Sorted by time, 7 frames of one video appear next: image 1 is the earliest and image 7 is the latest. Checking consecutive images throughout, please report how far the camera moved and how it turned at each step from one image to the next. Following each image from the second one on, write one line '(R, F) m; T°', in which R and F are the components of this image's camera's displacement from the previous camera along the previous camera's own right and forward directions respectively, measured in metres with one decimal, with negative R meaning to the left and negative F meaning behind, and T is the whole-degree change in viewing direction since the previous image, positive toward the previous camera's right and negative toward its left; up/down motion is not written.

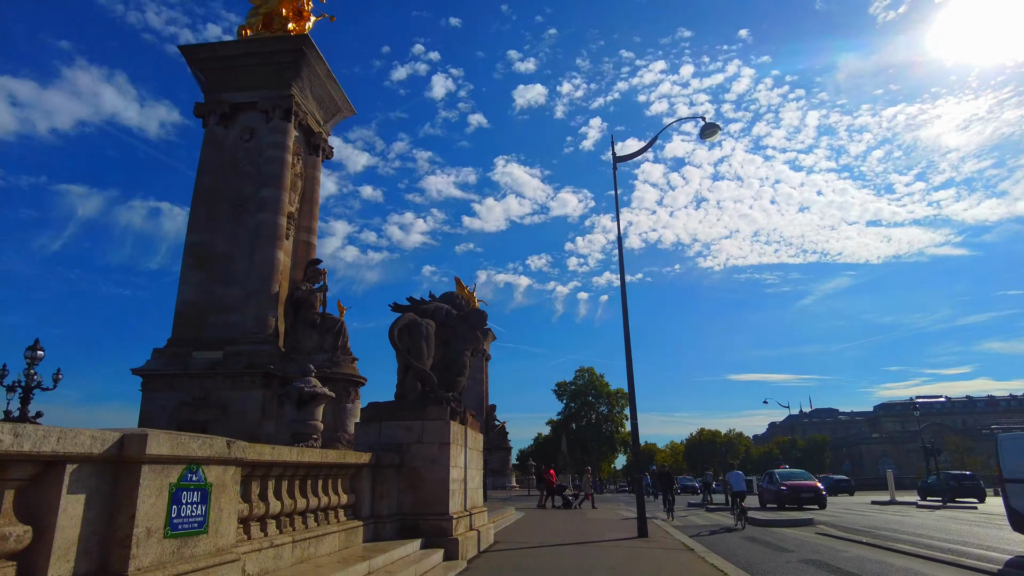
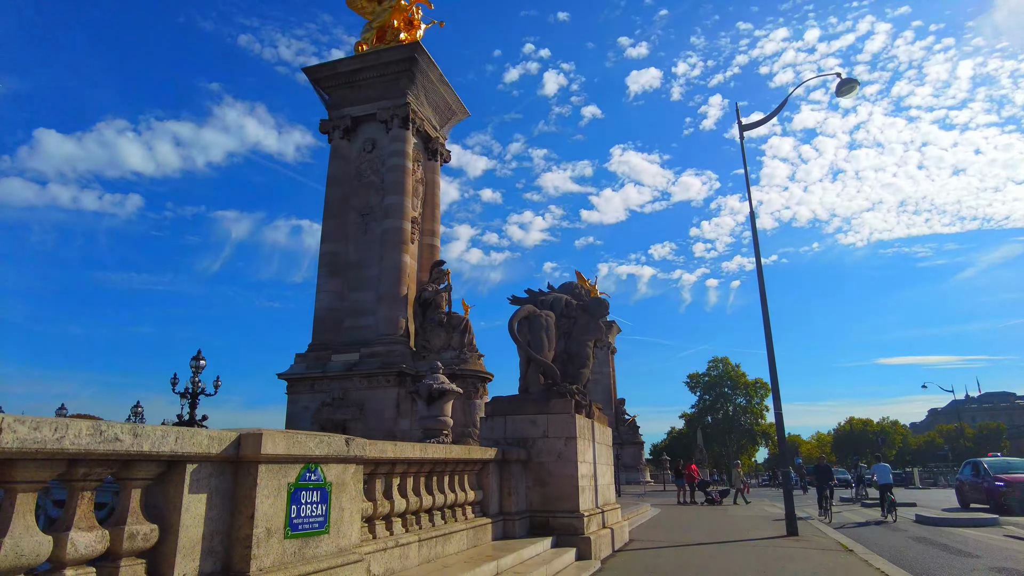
(0.0, +0.5) m; -11°
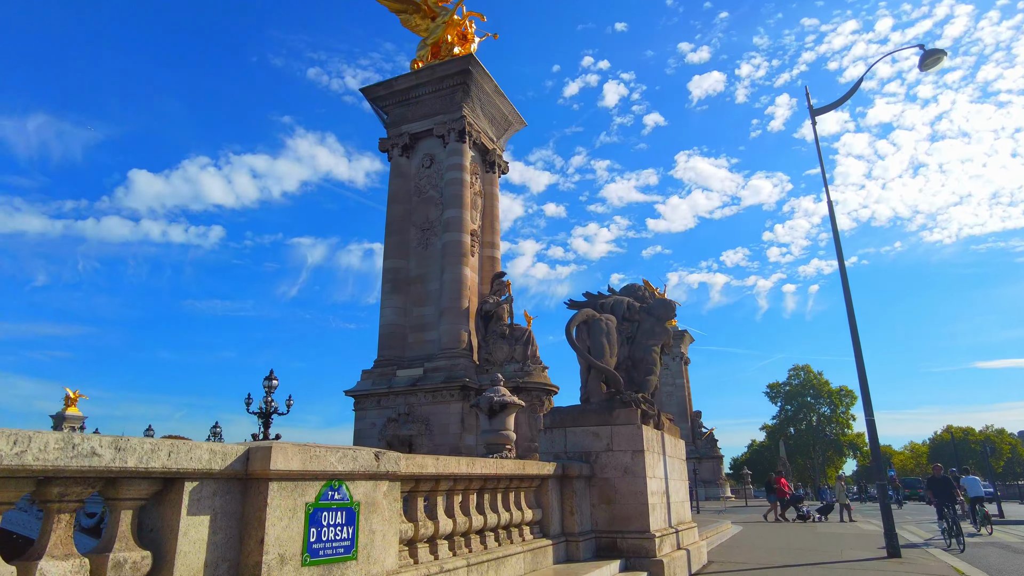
(+0.2, +0.7) m; -6°
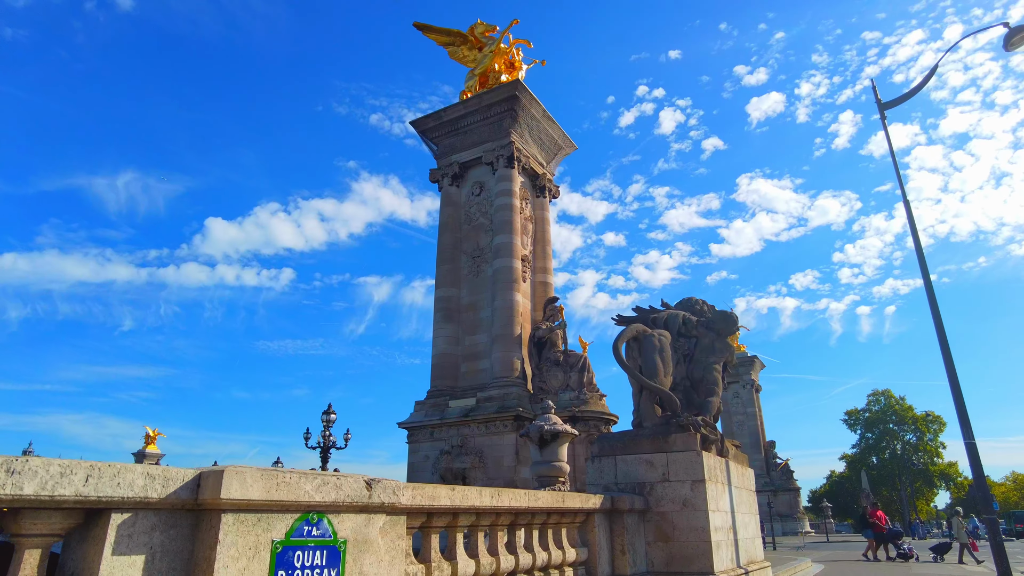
(+0.3, +0.8) m; -5°
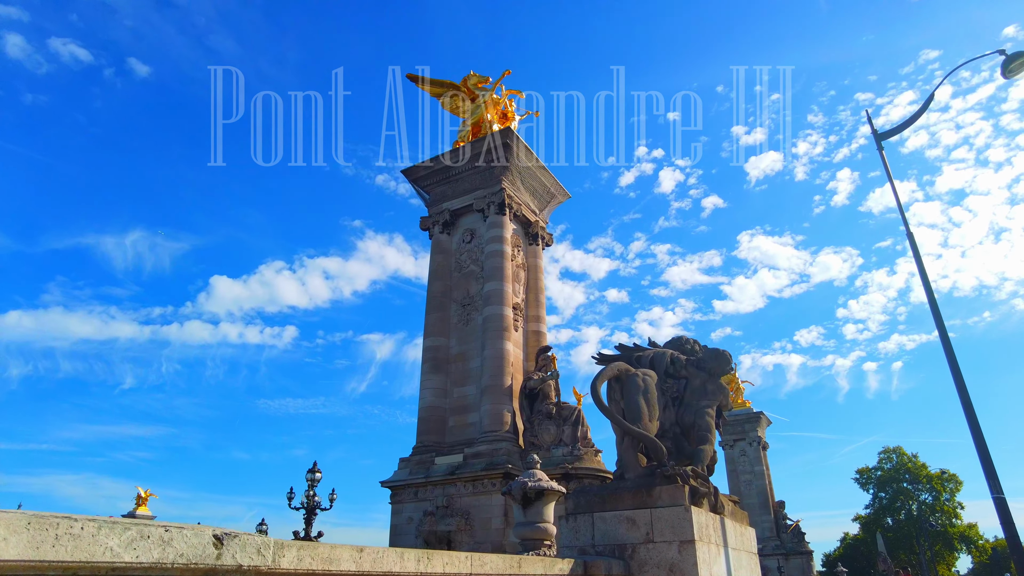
(+0.5, +1.0) m; 0°
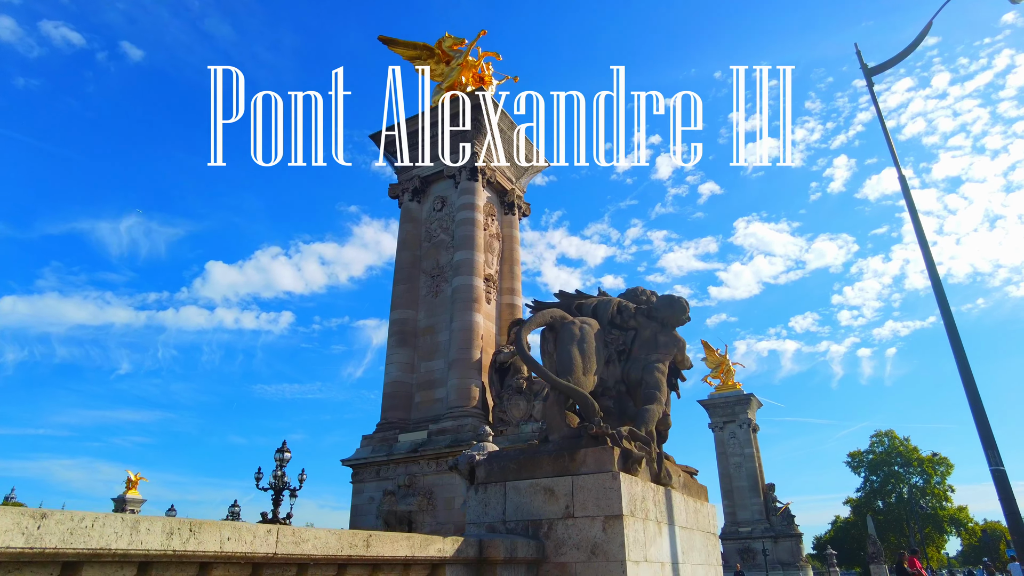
(+1.0, +1.5) m; 0°
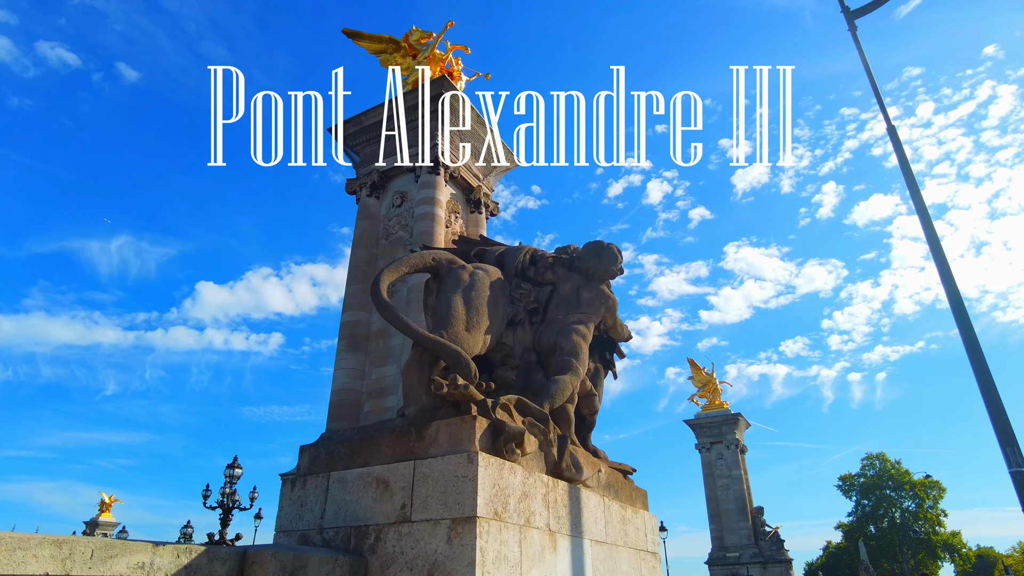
(+1.2, +2.0) m; +1°
